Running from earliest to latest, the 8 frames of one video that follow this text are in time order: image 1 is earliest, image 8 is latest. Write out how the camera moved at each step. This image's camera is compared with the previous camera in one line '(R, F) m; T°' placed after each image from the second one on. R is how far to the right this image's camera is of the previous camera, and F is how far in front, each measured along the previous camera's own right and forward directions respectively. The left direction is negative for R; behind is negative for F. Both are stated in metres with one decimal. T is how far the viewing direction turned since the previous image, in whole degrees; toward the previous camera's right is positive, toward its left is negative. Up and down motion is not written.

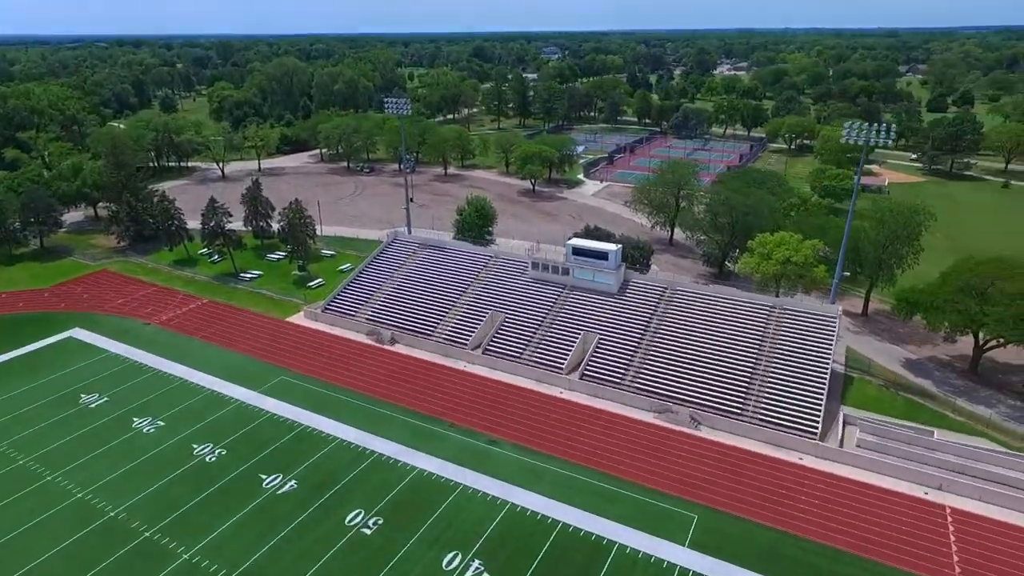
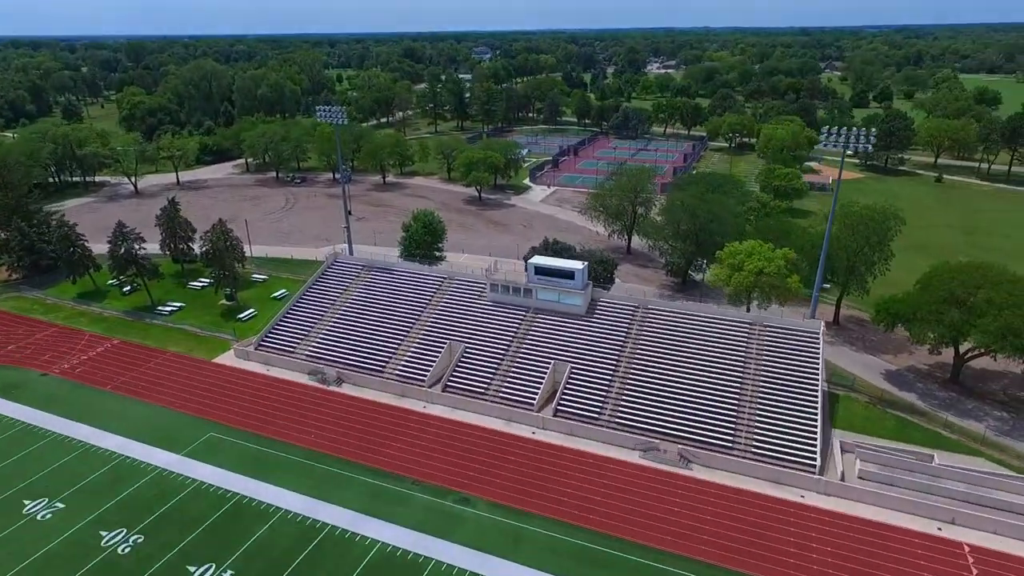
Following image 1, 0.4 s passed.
(-1.1, +3.8) m; +6°
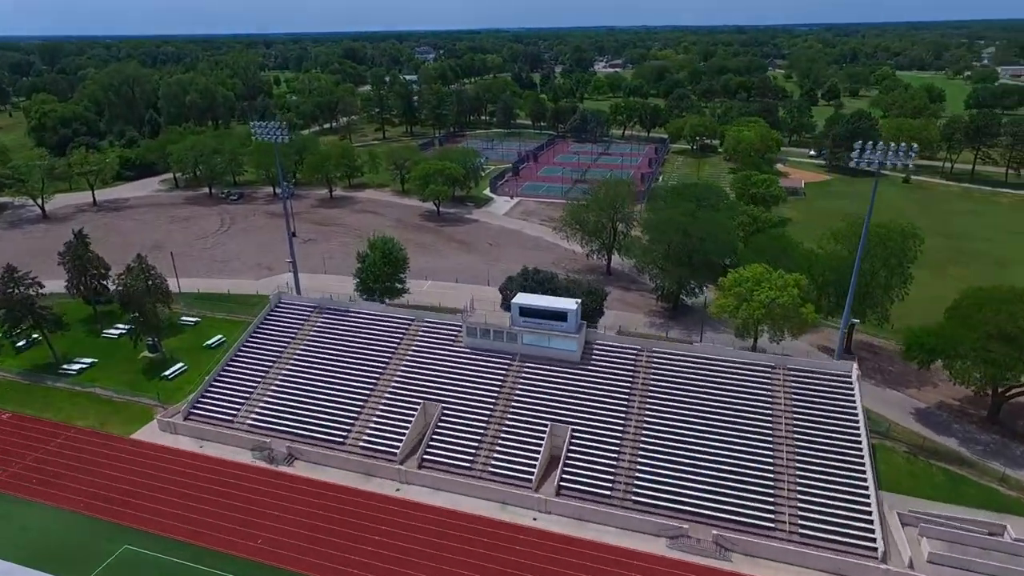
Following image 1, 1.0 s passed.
(-1.6, +5.7) m; +5°
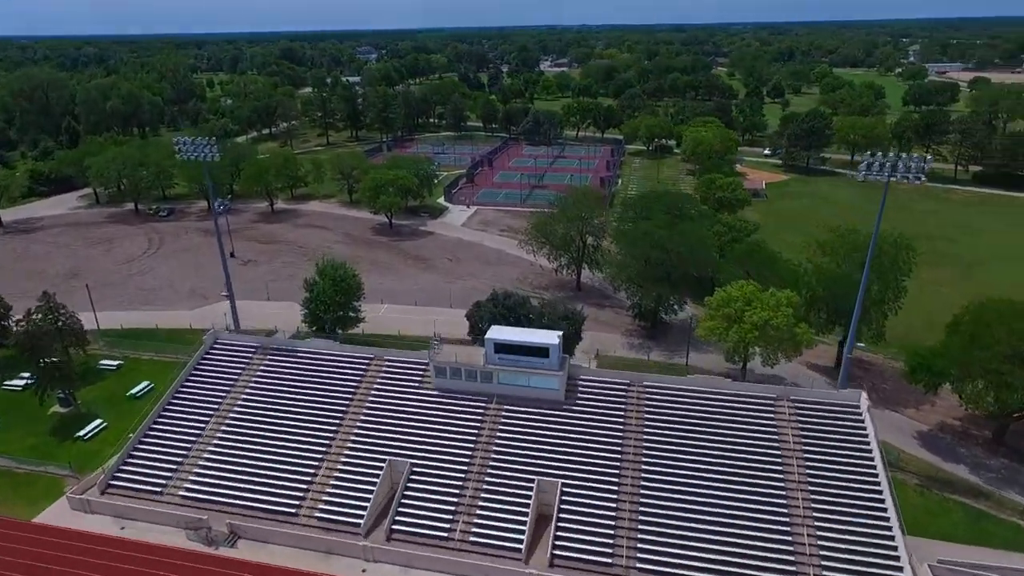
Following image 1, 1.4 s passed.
(-1.0, +3.8) m; +5°
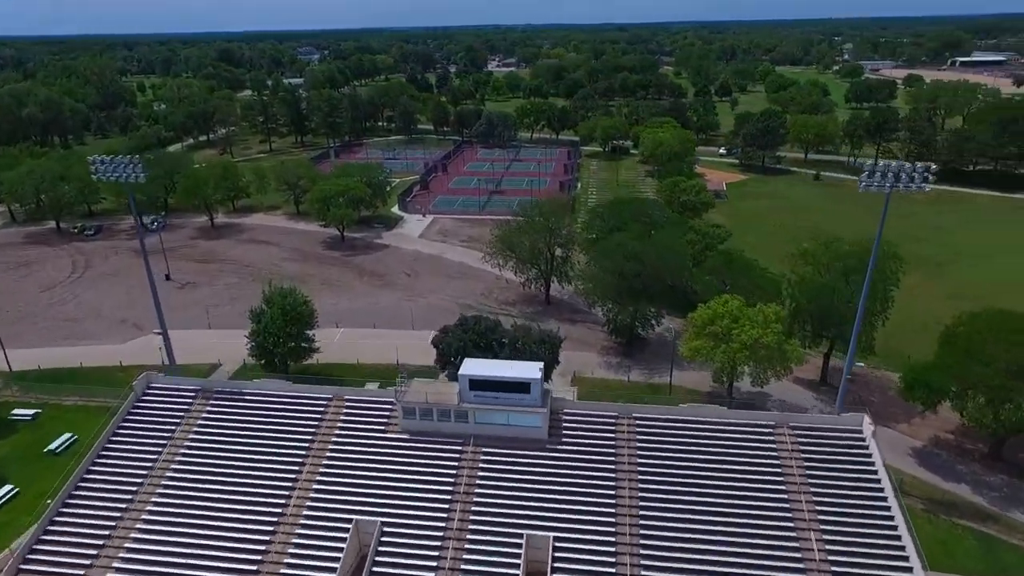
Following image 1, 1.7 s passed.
(-0.9, +2.9) m; +4°
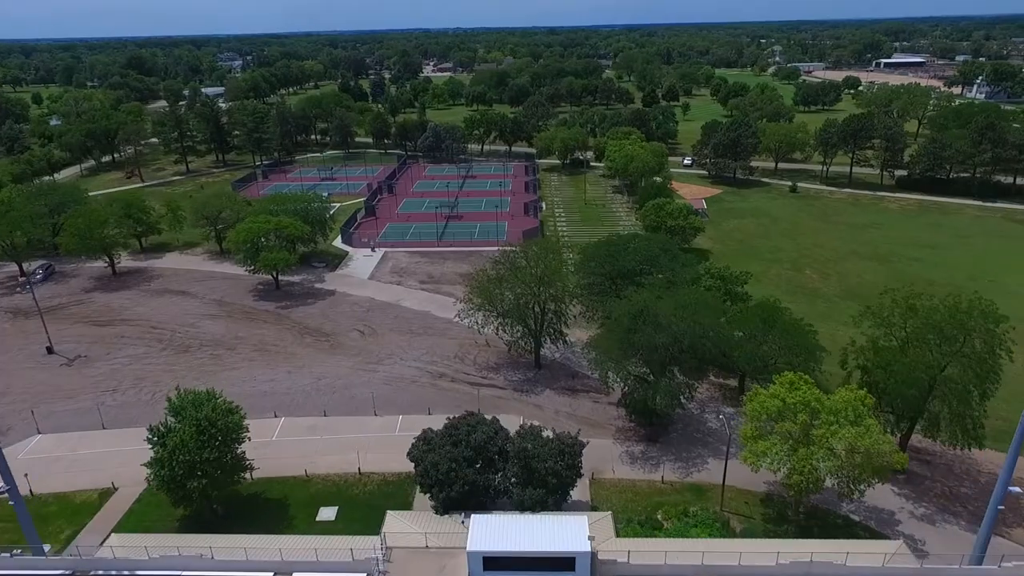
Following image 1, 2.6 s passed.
(-2.4, +8.6) m; +6°
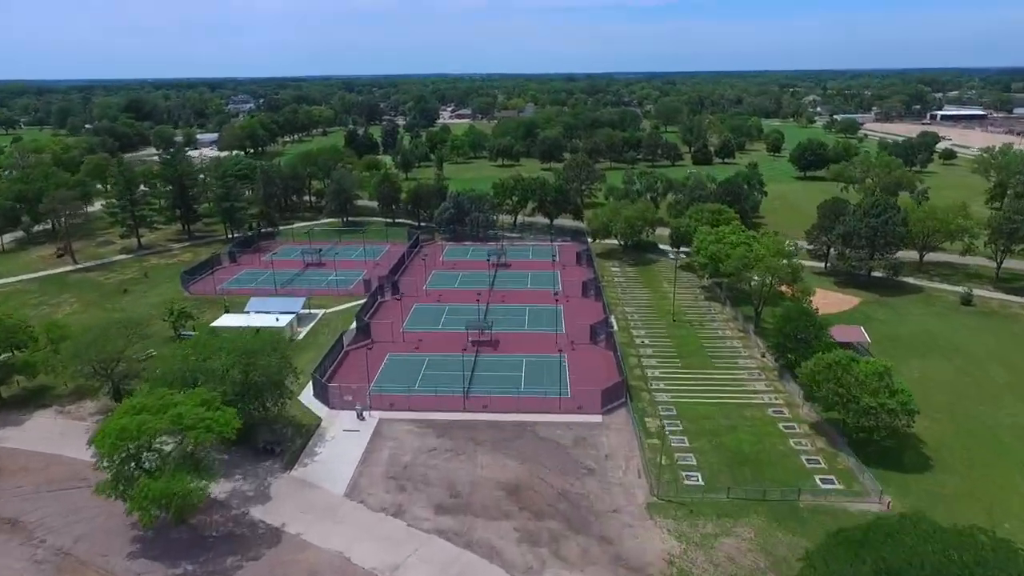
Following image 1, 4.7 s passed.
(-3.9, +22.6) m; -1°
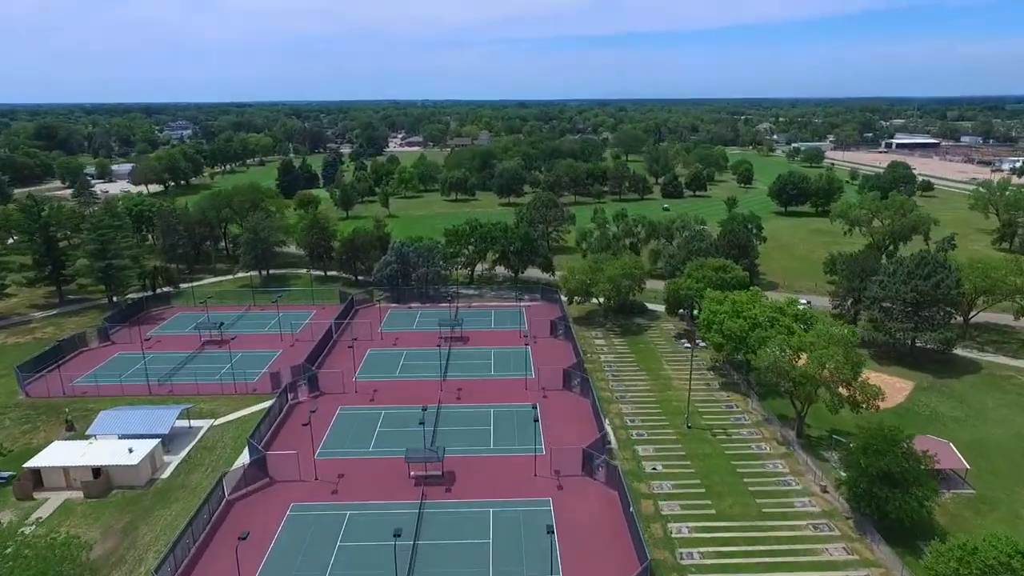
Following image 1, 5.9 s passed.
(-0.1, +13.7) m; +4°
